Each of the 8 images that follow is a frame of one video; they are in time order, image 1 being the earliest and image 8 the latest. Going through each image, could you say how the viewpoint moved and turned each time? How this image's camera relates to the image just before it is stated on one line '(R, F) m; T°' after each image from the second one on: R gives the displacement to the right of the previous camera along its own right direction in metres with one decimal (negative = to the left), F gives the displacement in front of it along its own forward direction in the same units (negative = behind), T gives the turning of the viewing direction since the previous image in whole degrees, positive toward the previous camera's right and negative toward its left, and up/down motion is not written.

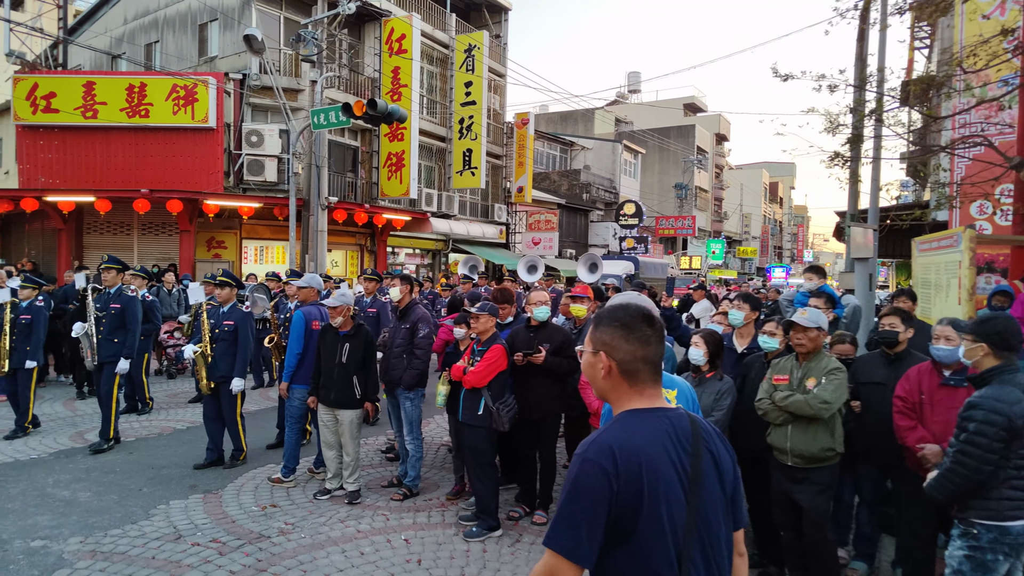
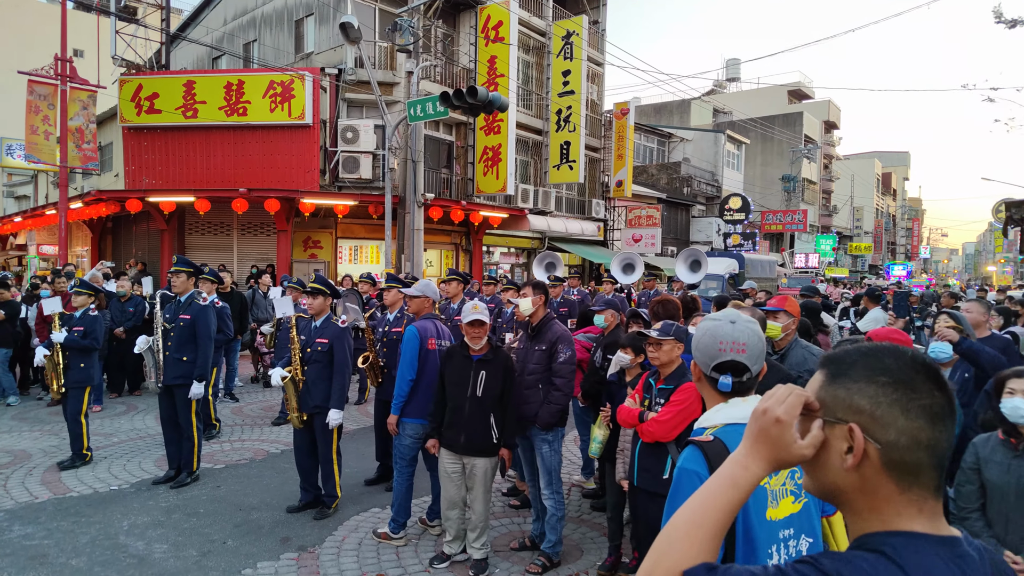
(-0.7, +1.5) m; -8°
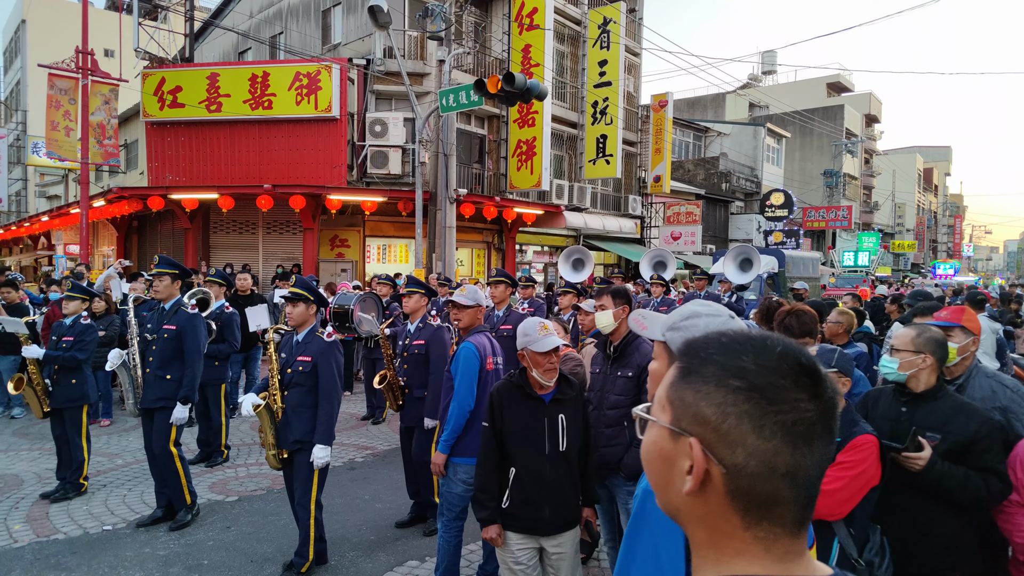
(-0.3, +1.0) m; -2°
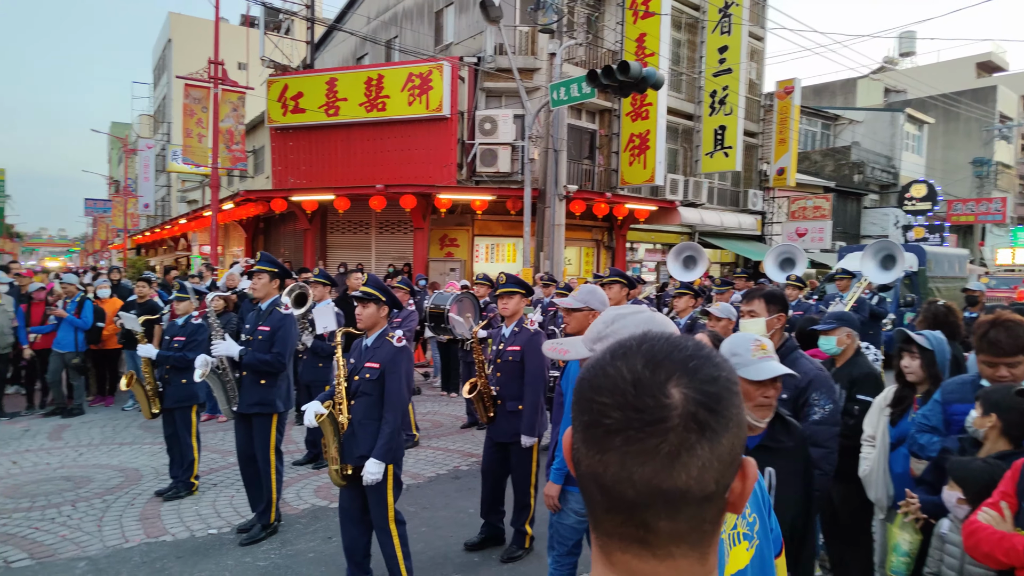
(-0.1, +0.6) m; -10°
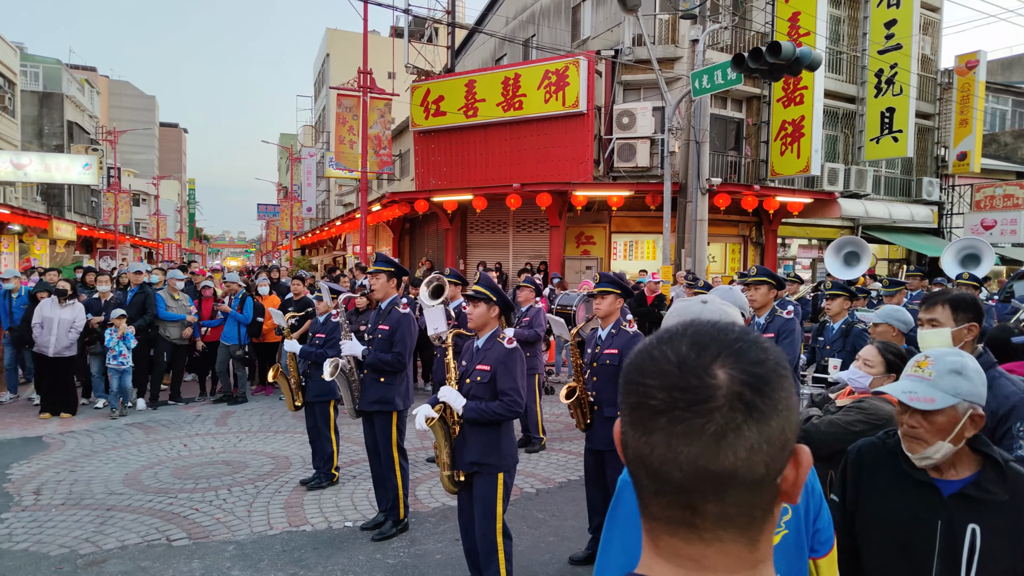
(0.0, +0.3) m; -13°
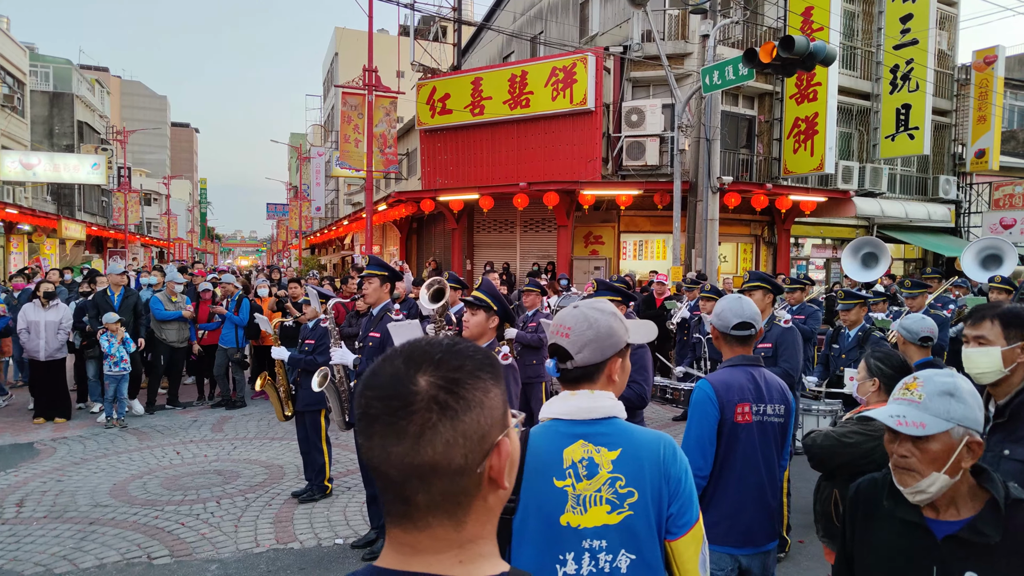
(+0.1, +0.3) m; -1°
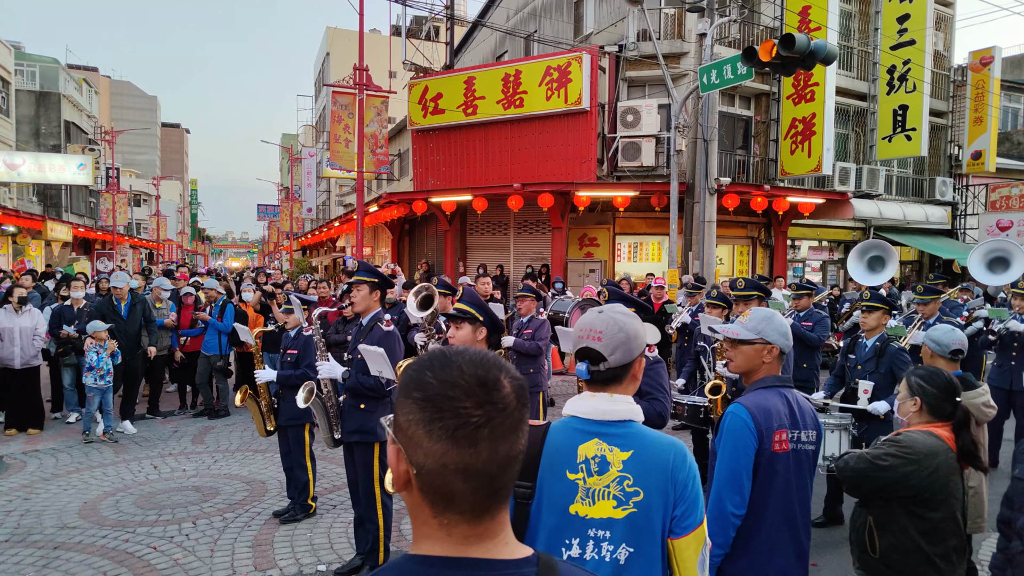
(0.0, +0.3) m; +1°
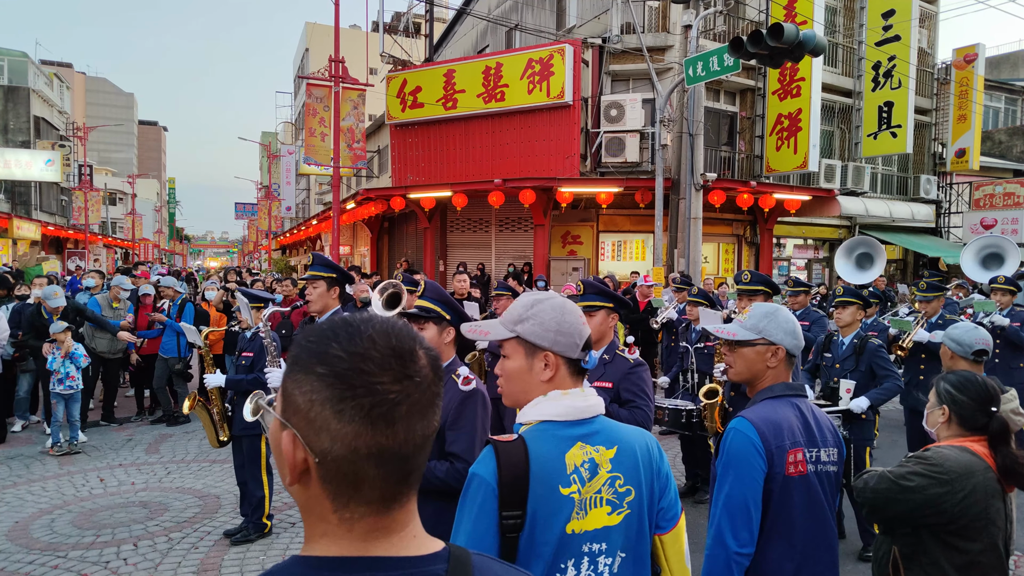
(+0.1, +0.4) m; +1°
